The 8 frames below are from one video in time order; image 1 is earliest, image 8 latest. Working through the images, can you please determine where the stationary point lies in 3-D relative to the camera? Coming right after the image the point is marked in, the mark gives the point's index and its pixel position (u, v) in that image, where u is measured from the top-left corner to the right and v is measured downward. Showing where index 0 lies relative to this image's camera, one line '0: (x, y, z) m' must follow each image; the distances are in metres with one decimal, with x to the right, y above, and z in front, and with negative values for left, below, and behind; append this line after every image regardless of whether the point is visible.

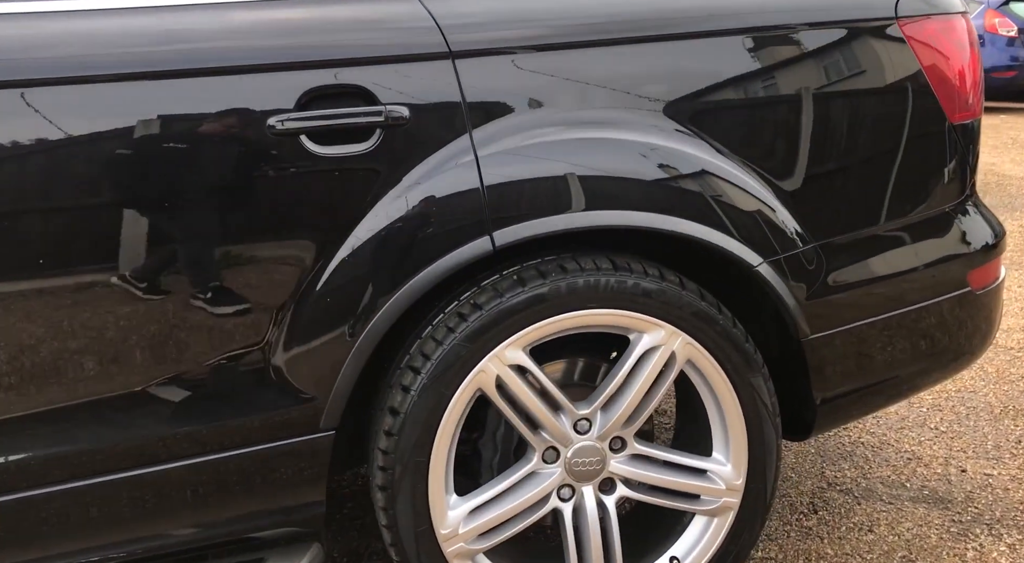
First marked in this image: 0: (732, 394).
0: (+0.5, -0.3, +2.2) m
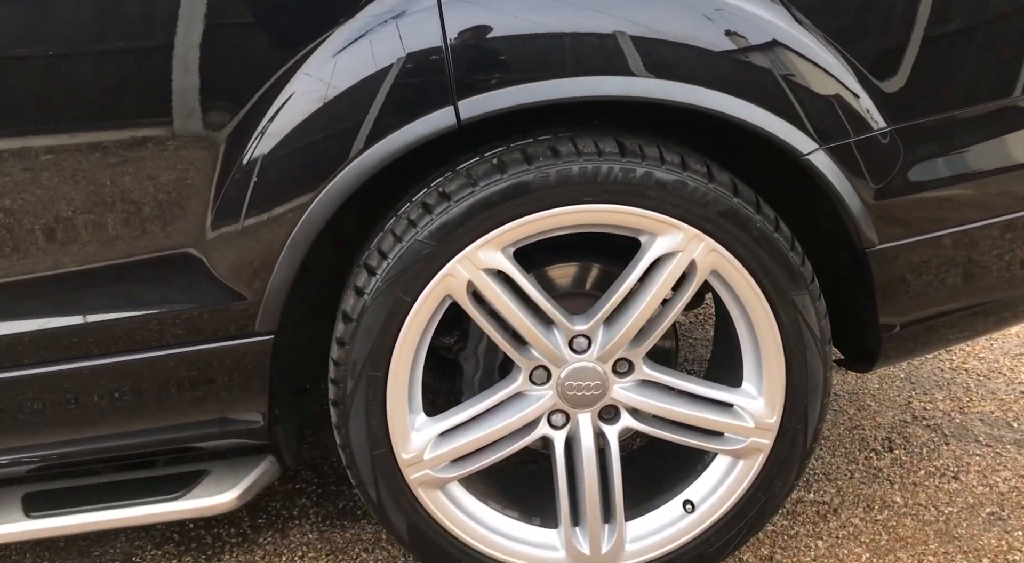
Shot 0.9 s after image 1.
0: (+0.5, -0.1, +1.7) m
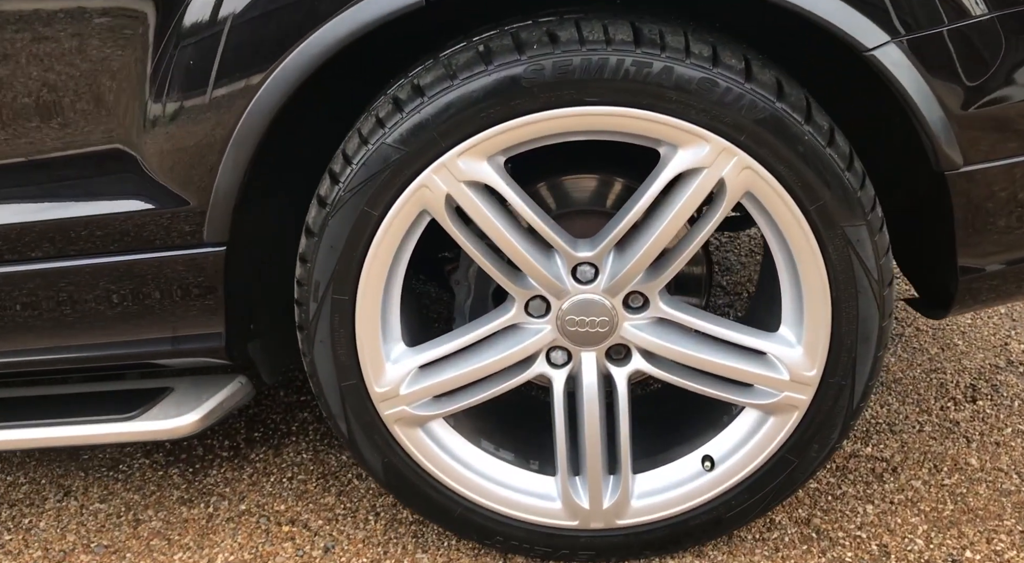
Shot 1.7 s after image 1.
0: (+0.5, +0.1, +1.4) m
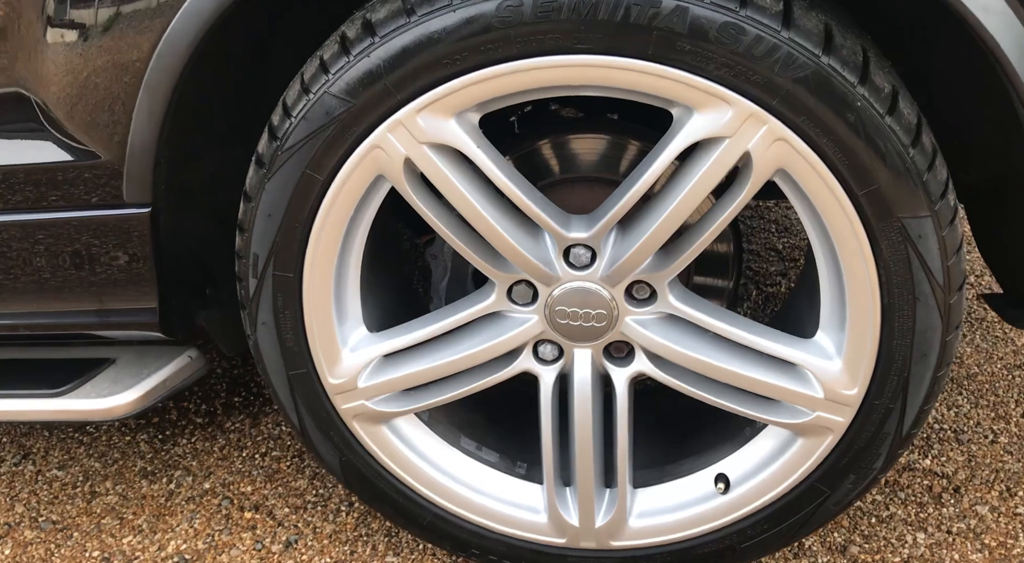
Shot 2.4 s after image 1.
0: (+0.4, 0.0, +1.1) m
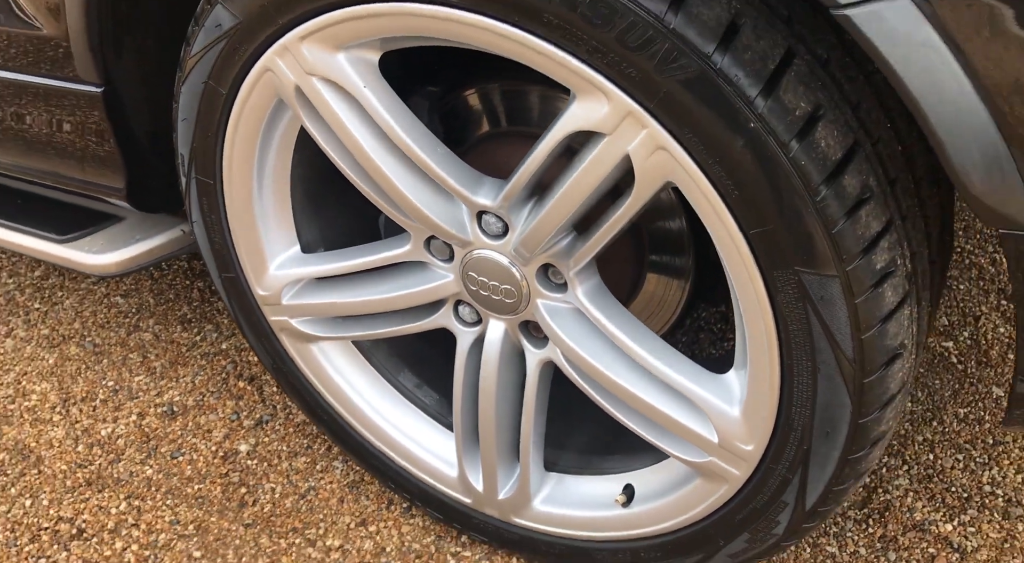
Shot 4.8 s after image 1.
0: (+0.2, 0.0, +0.9) m
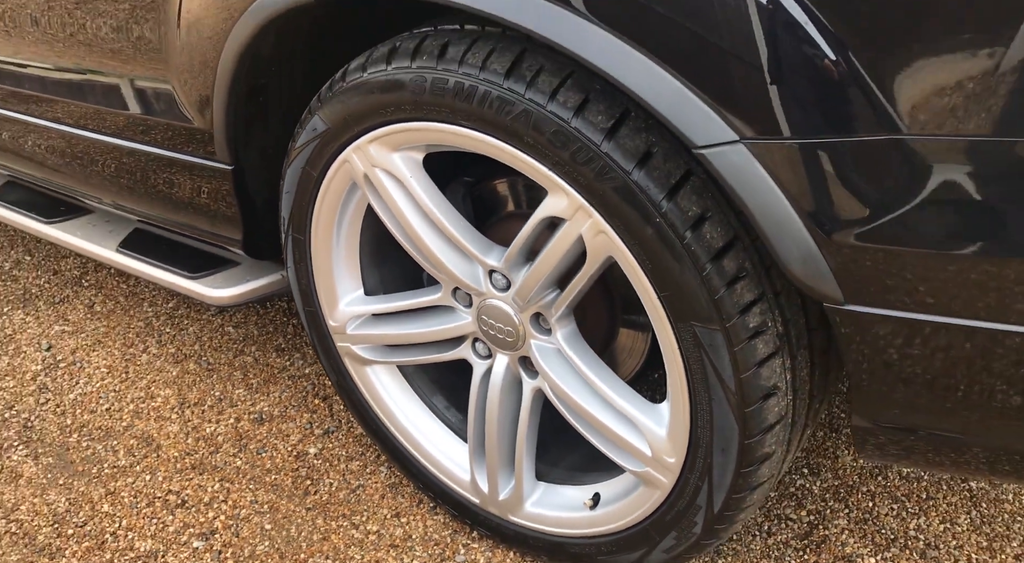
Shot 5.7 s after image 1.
0: (+0.2, -0.1, +1.3) m
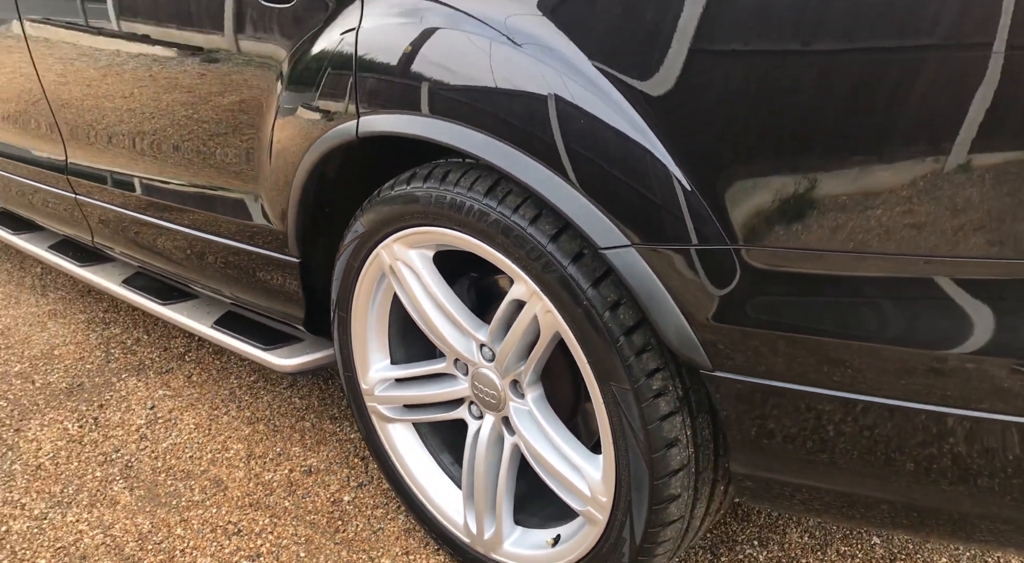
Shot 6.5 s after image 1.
0: (+0.2, -0.2, +1.7) m
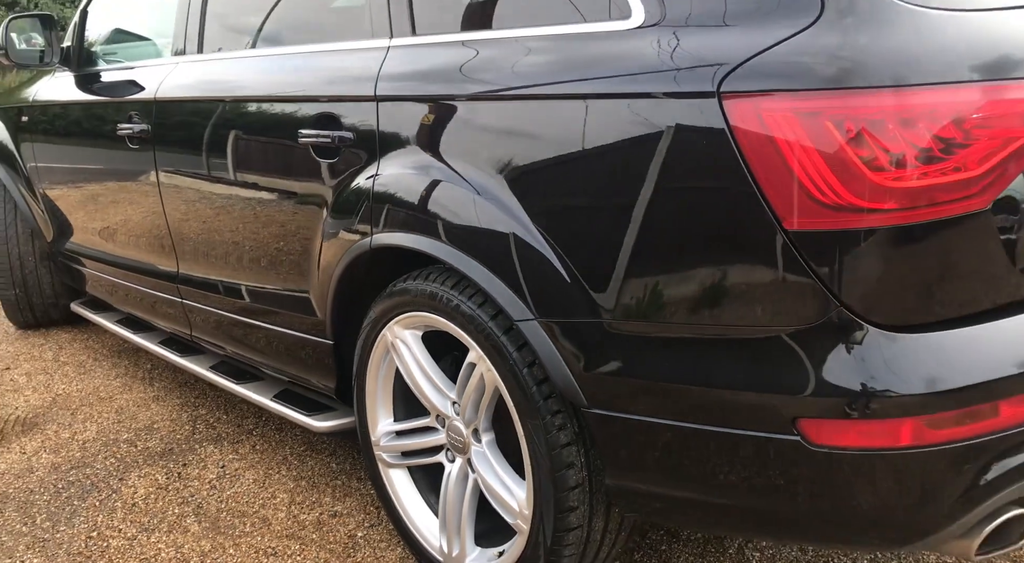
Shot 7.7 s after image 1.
0: (0.0, -0.4, +2.3) m
